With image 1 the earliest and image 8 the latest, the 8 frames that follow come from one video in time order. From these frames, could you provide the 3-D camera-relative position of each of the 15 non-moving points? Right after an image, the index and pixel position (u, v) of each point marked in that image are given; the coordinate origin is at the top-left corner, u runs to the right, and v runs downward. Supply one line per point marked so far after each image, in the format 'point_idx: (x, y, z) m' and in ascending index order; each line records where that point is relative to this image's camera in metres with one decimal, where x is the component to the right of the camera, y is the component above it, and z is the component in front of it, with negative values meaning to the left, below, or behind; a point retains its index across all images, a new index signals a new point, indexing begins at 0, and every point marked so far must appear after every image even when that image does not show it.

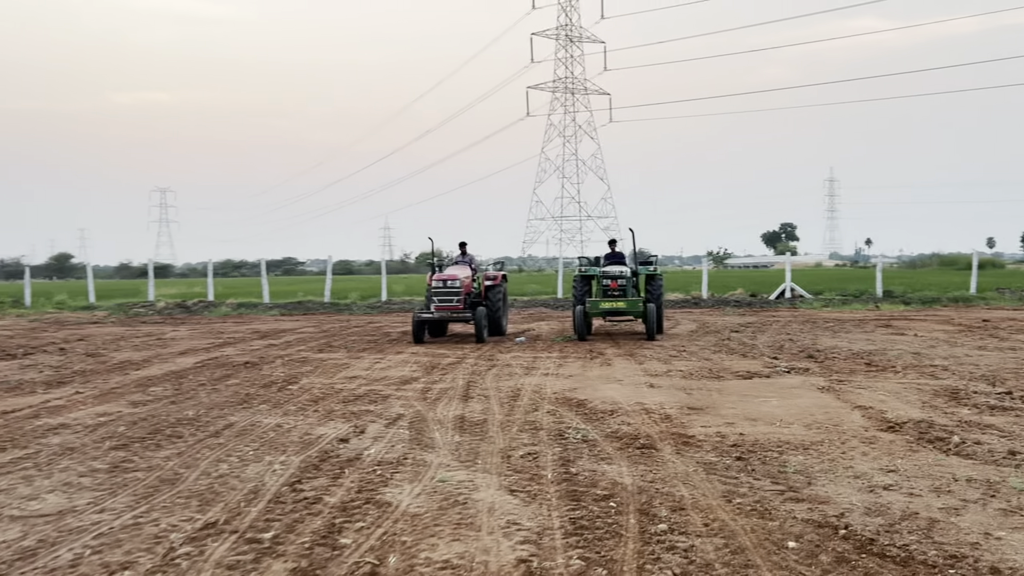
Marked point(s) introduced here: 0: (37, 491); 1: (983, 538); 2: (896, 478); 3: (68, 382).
0: (-2.6, -1.1, +5.0) m
1: (+2.0, -1.0, +3.8) m
2: (+2.1, -1.0, +4.9) m
3: (-5.0, -1.1, +10.3) m
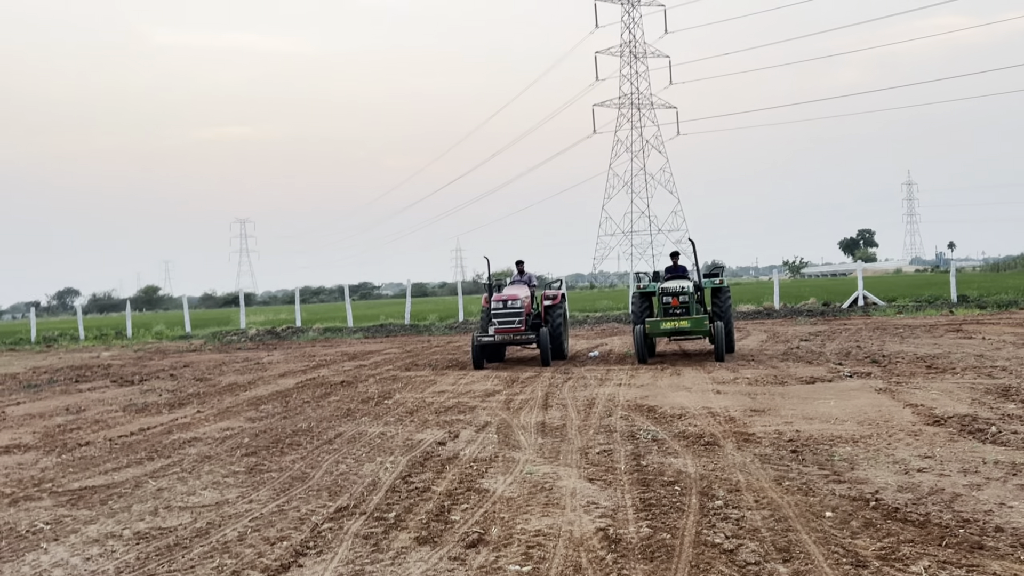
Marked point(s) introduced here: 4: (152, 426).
0: (-2.1, -1.3, +5.9) m
1: (+2.4, -1.1, +4.5) m
2: (+2.5, -1.1, +5.5) m
3: (-4.1, -1.5, +11.5) m
4: (-3.7, -1.4, +9.3) m
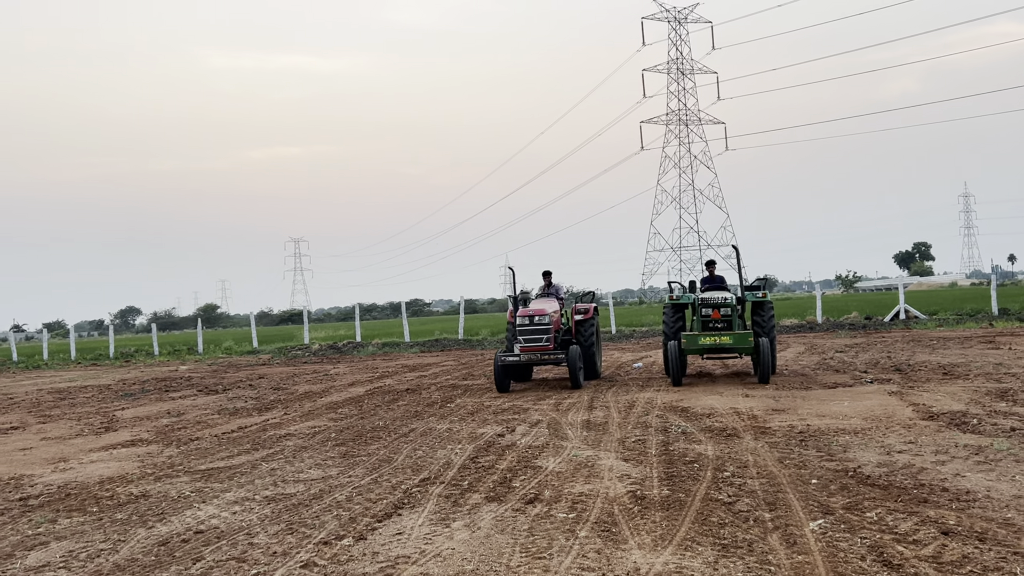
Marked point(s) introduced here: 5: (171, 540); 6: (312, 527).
0: (-1.7, -1.5, +7.2) m
1: (+2.7, -1.1, +5.5) m
2: (+2.9, -1.1, +6.5) m
3: (-3.4, -1.7, +12.9) m
4: (-3.1, -1.6, +10.7) m
5: (-1.9, -1.4, +5.1) m
6: (-1.1, -1.4, +5.1) m
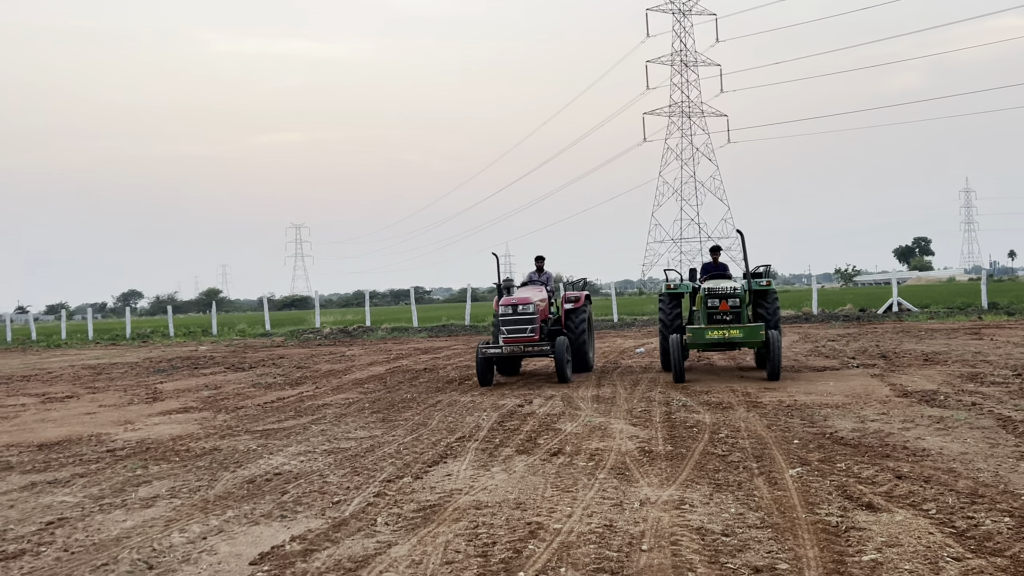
0: (-1.5, -1.3, +8.2) m
1: (+2.9, -1.1, +6.5) m
2: (+3.1, -1.1, +7.5) m
3: (-3.2, -1.5, +13.9) m
4: (-2.9, -1.4, +11.7) m
5: (-1.7, -1.3, +6.1) m
6: (-0.9, -1.2, +6.1) m
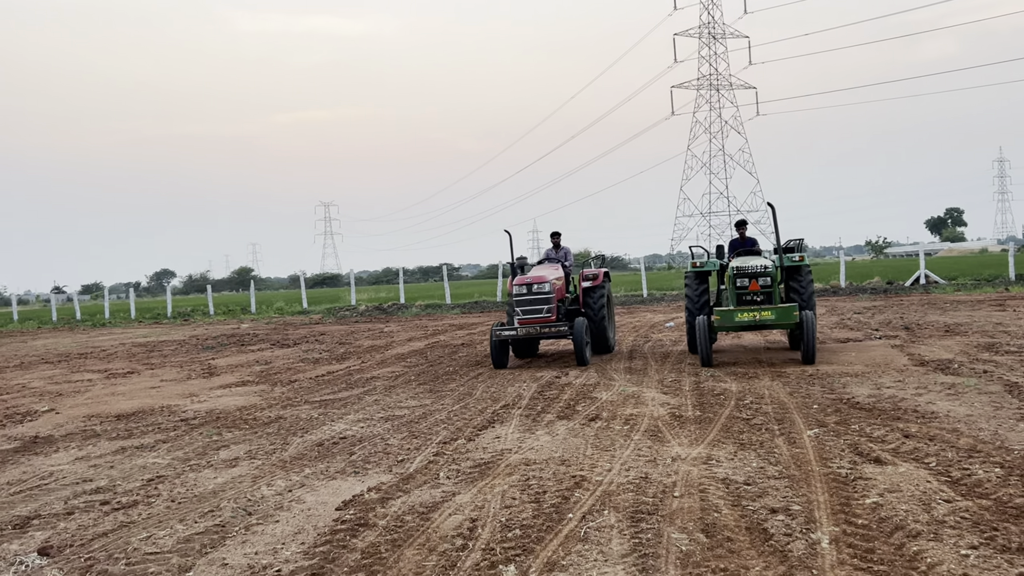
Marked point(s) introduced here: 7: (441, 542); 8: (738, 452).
0: (-1.1, -1.1, +8.9) m
1: (+3.2, -0.9, +7.0) m
2: (+3.4, -0.9, +8.0) m
3: (-2.6, -1.1, +14.6) m
4: (-2.5, -1.2, +12.4) m
5: (-1.4, -1.2, +6.7) m
6: (-0.6, -1.1, +6.7) m
7: (-0.3, -1.1, +3.9) m
8: (+1.4, -1.0, +5.6) m
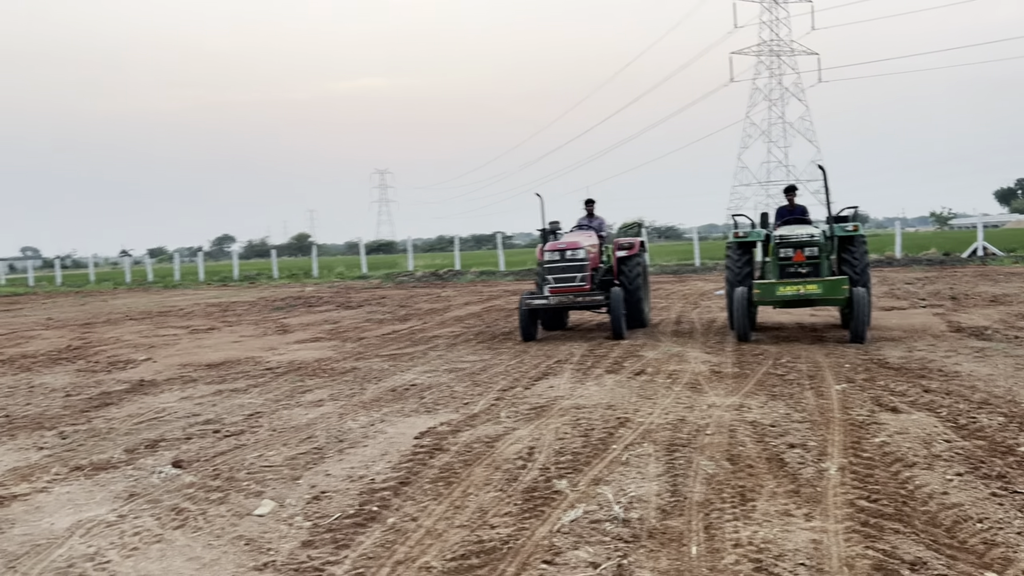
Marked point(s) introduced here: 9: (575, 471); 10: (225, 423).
0: (-0.6, -0.7, +9.7) m
1: (+3.7, -0.6, +7.5) m
2: (+4.0, -0.6, +8.5) m
3: (-1.7, -0.5, +15.4) m
4: (-1.7, -0.6, +13.3) m
5: (-1.0, -0.8, +7.5) m
6: (-0.2, -0.8, +7.5) m
7: (0.0, -0.9, +4.7) m
8: (+1.8, -0.8, +6.3) m
9: (+0.3, -0.9, +4.4) m
10: (-2.0, -0.9, +6.3) m
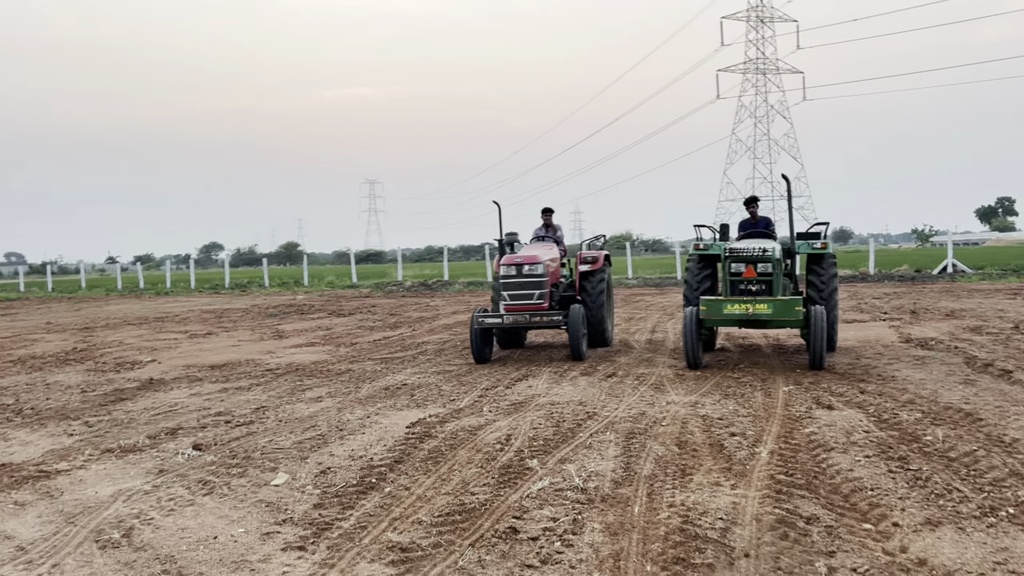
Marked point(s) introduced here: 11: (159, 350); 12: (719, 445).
0: (-0.8, -0.8, +10.4) m
1: (+3.5, -0.7, +8.3) m
2: (+3.8, -0.7, +9.3) m
3: (-2.0, -0.7, +16.1) m
4: (-1.9, -0.8, +14.0) m
5: (-1.1, -0.9, +8.3) m
6: (-0.3, -0.9, +8.2) m
7: (-0.2, -1.0, +5.4) m
8: (+1.6, -0.9, +7.0) m
9: (+0.2, -0.9, +5.2) m
10: (-2.2, -1.0, +7.0) m
11: (-4.9, -0.9, +12.5) m
12: (+1.2, -0.9, +5.3) m
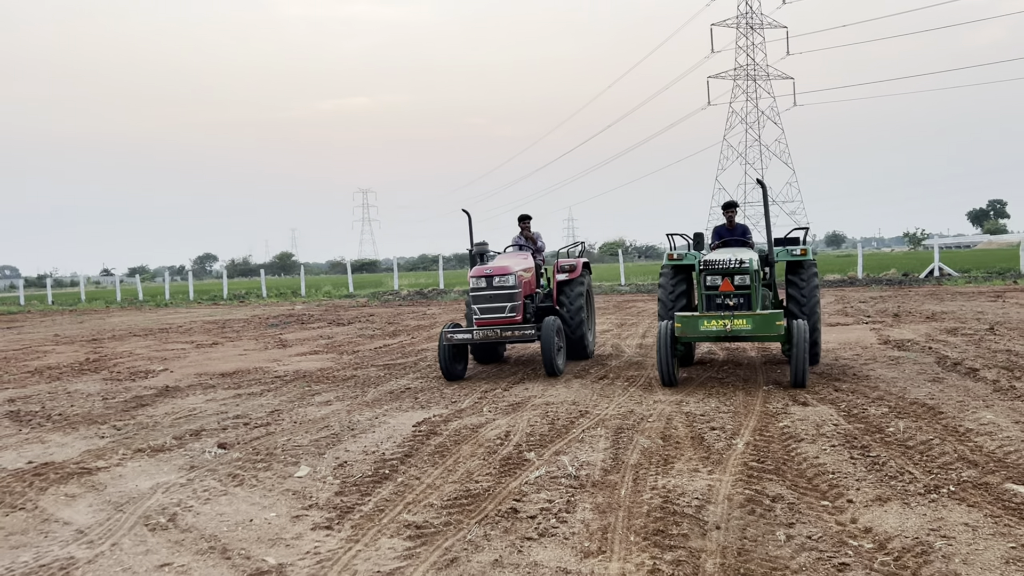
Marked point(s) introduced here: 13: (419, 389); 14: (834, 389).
0: (-0.8, -0.9, +10.9) m
1: (+3.5, -0.8, +8.9) m
2: (+3.8, -0.7, +9.8) m
3: (-2.1, -0.9, +16.6) m
4: (-2.0, -0.9, +14.5) m
5: (-1.2, -1.0, +8.8) m
6: (-0.4, -1.0, +8.7) m
7: (-0.2, -1.0, +5.9) m
8: (+1.6, -0.9, +7.5) m
9: (+0.2, -1.0, +5.7) m
10: (-2.2, -1.1, +7.5) m
11: (-4.9, -1.0, +13.0) m
12: (+1.2, -1.0, +5.8) m
13: (-0.9, -1.0, +8.9) m
14: (+2.8, -0.9, +7.7) m
